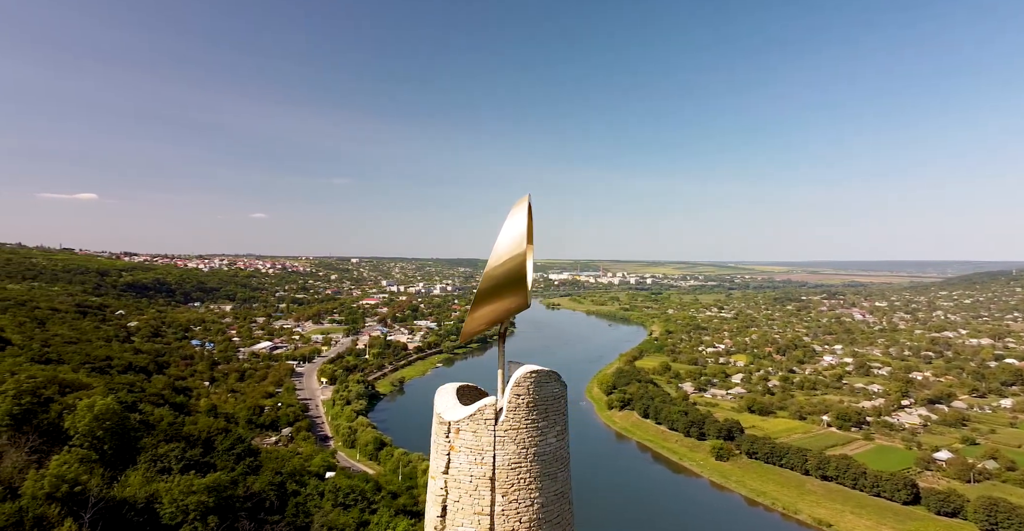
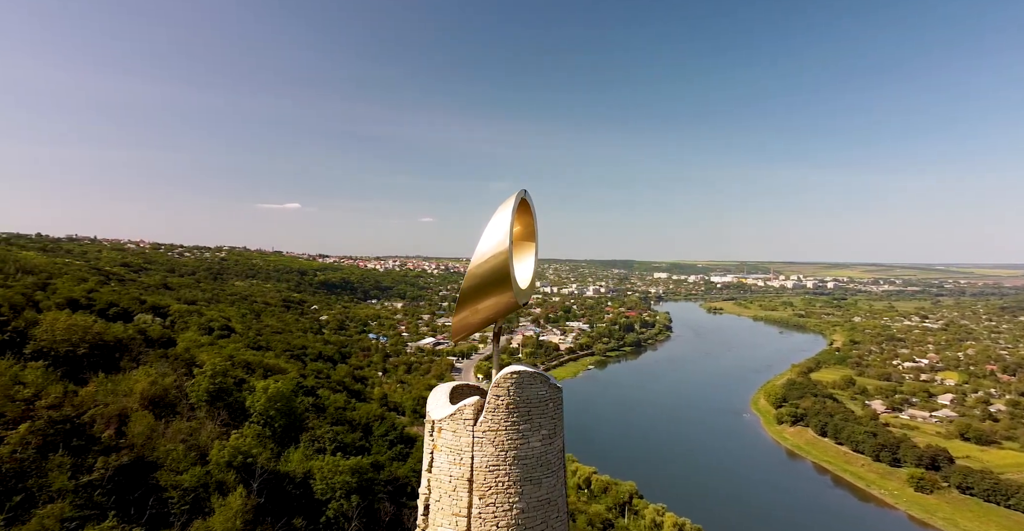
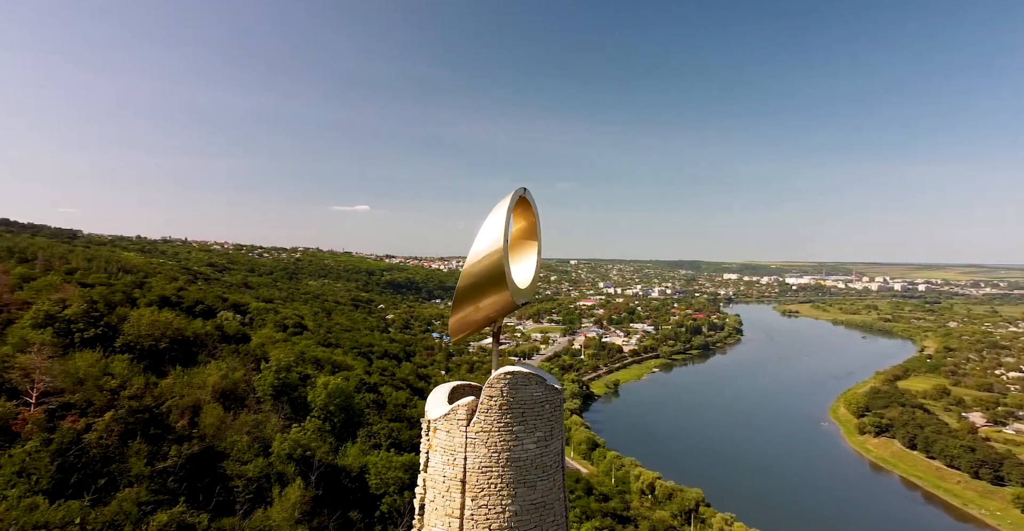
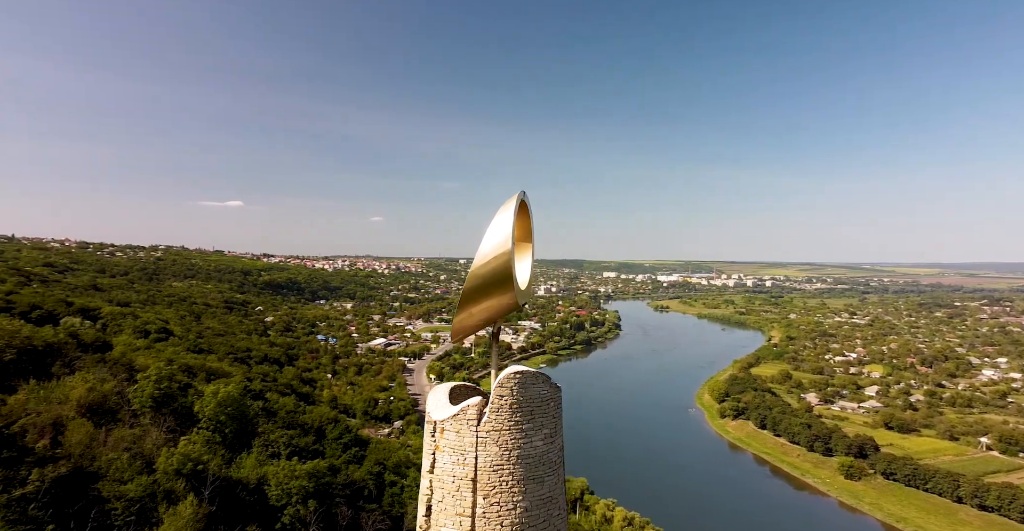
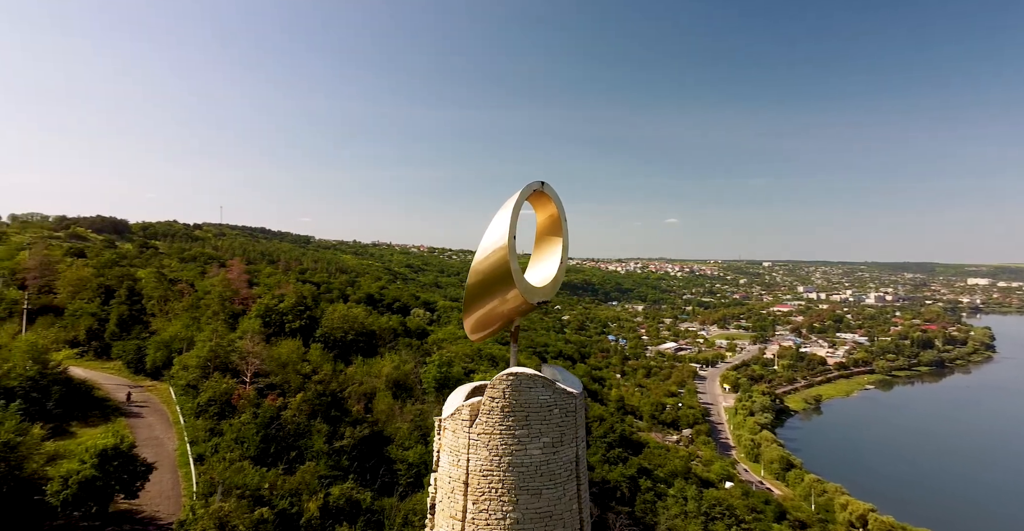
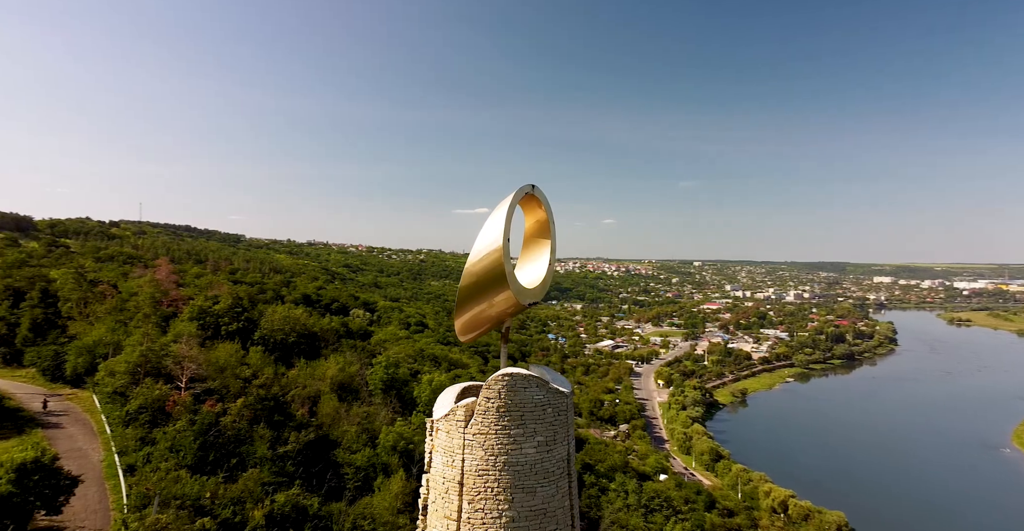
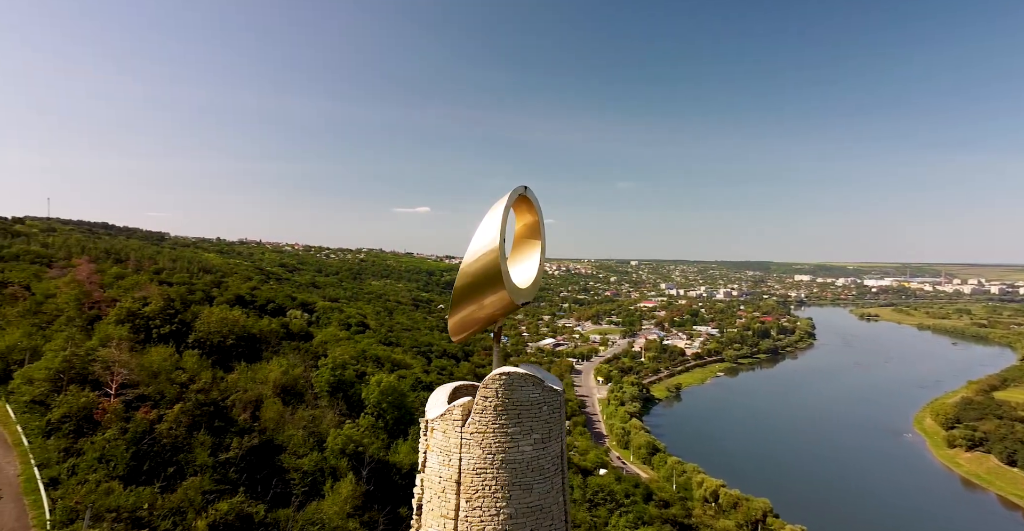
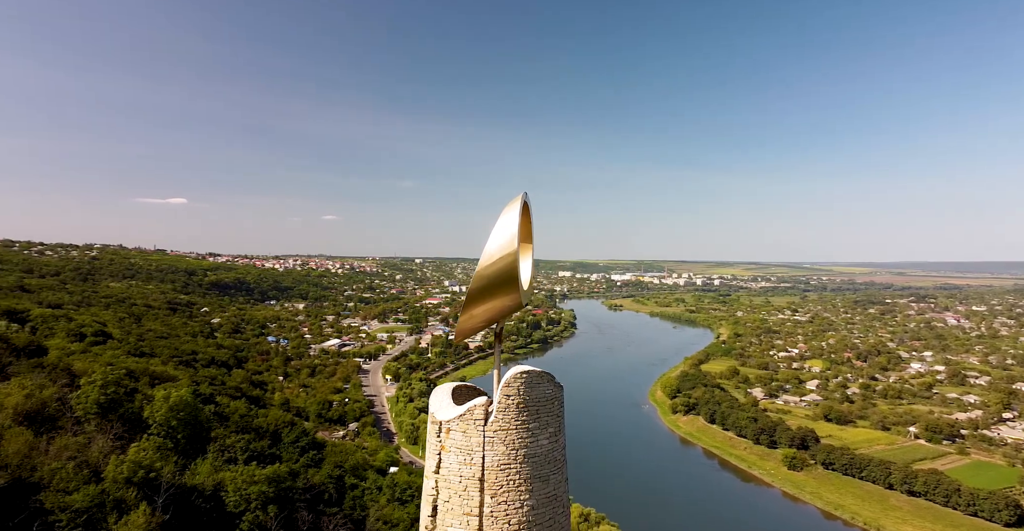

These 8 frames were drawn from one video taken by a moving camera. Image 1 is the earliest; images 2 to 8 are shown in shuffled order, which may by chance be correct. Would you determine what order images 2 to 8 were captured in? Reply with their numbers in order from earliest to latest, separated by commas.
8, 4, 2, 3, 7, 6, 5
